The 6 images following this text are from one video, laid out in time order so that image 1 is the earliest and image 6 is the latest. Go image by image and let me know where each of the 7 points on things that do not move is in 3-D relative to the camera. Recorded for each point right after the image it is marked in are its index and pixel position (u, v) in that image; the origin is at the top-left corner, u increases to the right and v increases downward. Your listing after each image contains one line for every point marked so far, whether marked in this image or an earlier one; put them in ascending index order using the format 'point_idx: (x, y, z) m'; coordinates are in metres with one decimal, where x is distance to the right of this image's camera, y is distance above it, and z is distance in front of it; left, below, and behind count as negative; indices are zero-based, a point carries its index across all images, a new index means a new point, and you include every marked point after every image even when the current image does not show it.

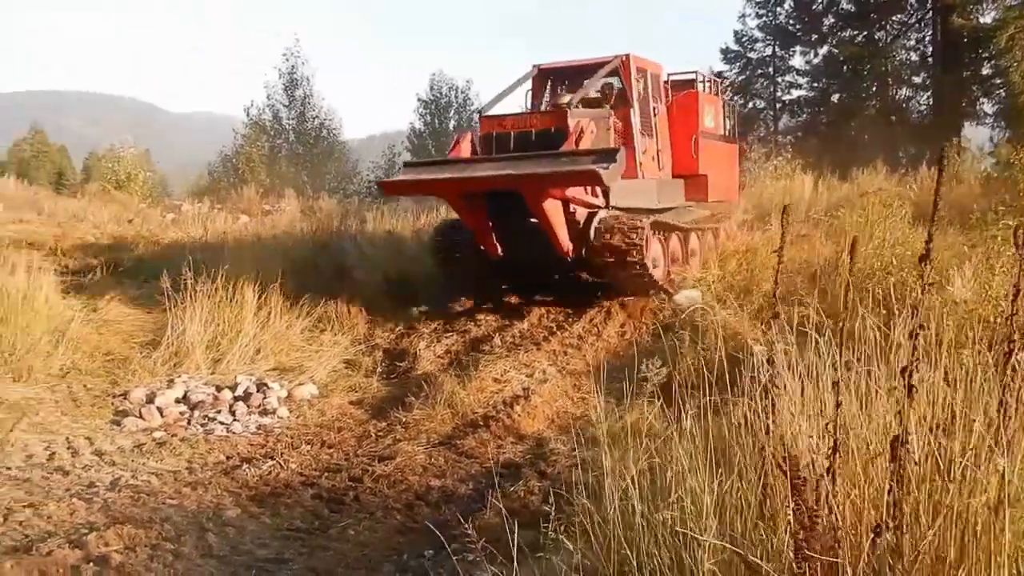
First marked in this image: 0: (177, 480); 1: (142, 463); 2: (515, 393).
0: (-2.0, -1.1, +5.2) m
1: (-2.3, -1.0, +5.3) m
2: (0.0, -0.8, +6.5) m
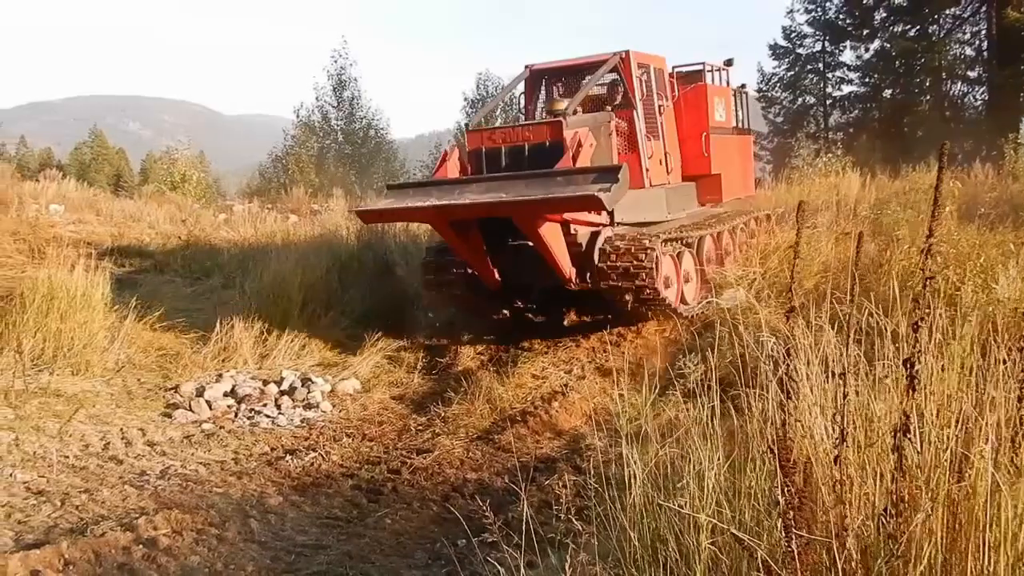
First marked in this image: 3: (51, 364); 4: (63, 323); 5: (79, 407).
0: (-1.8, -1.1, +5.4) m
1: (-2.0, -1.0, +5.5) m
2: (+0.3, -0.8, +6.5) m
3: (-3.2, -0.5, +5.9) m
4: (-3.2, -0.3, +6.1) m
5: (-2.9, -0.8, +5.7) m
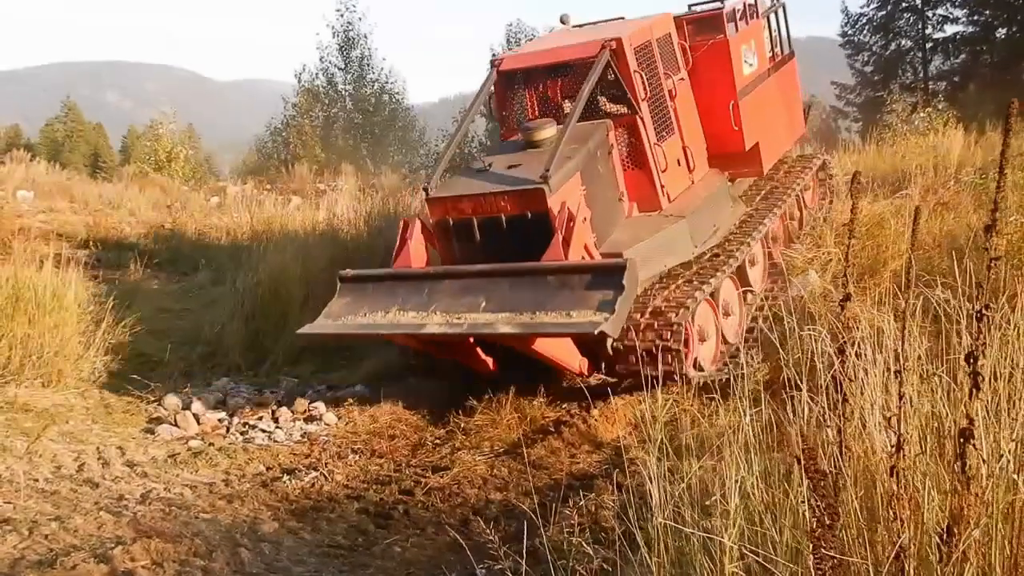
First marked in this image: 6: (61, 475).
0: (-1.6, -1.1, +4.7) m
1: (-1.9, -1.0, +4.8) m
2: (+0.5, -0.7, +5.6) m
3: (-3.0, -0.5, +5.3) m
4: (-3.0, -0.3, +5.4) m
5: (-2.7, -0.8, +5.0) m
6: (-2.4, -1.0, +4.6) m
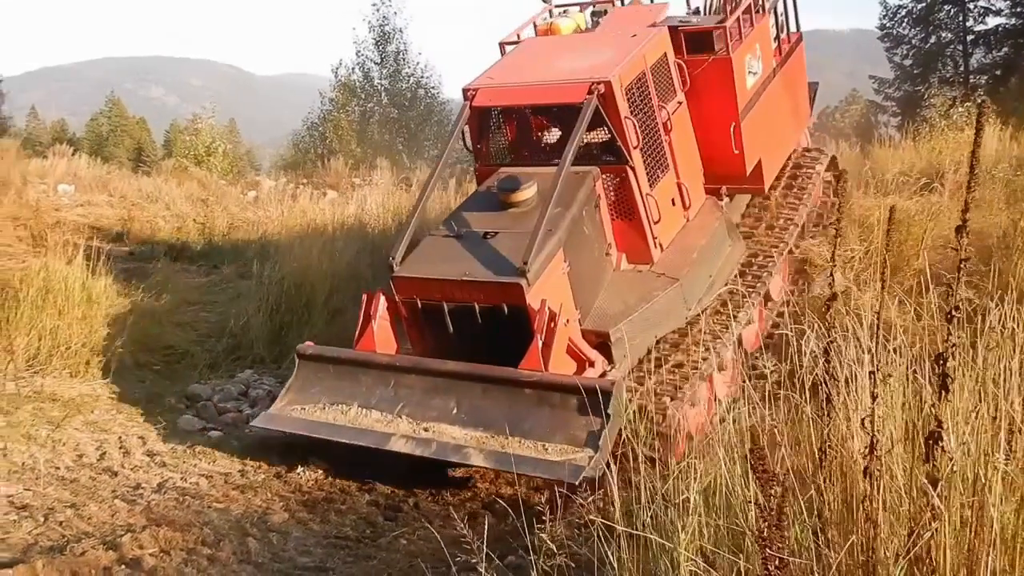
0: (-1.6, -1.1, +4.8) m
1: (-1.8, -1.0, +4.9) m
2: (+0.7, -0.7, +5.5) m
3: (-2.9, -0.5, +5.5) m
4: (-2.9, -0.2, +5.7) m
5: (-2.6, -0.7, +5.2) m
6: (-2.4, -1.0, +4.8) m
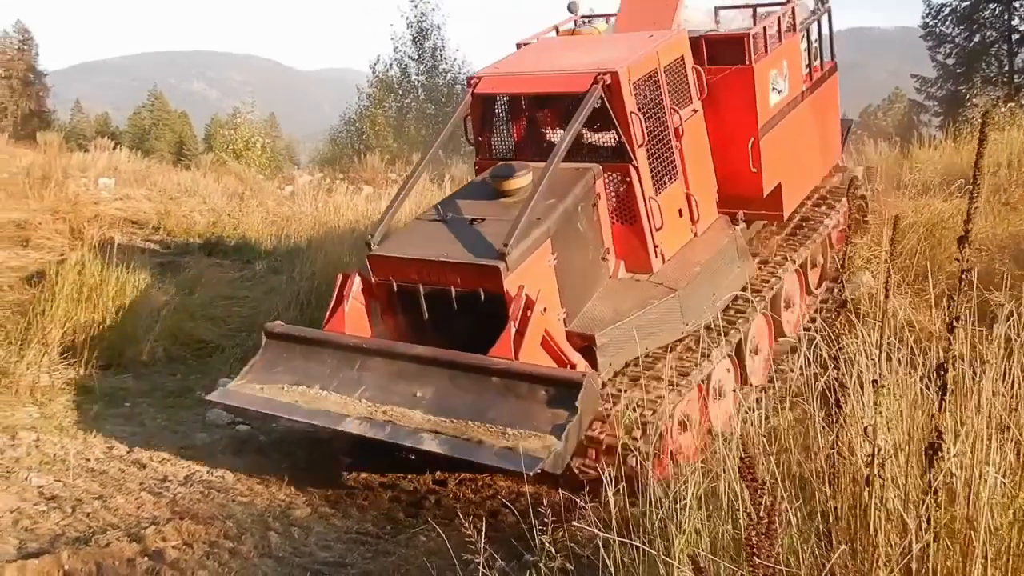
0: (-1.5, -1.1, +4.9) m
1: (-1.7, -1.0, +5.0) m
2: (+0.8, -0.7, +5.4) m
3: (-2.7, -0.4, +5.6) m
4: (-2.7, -0.1, +5.8) m
5: (-2.4, -0.7, +5.3) m
6: (-2.2, -0.9, +4.9) m
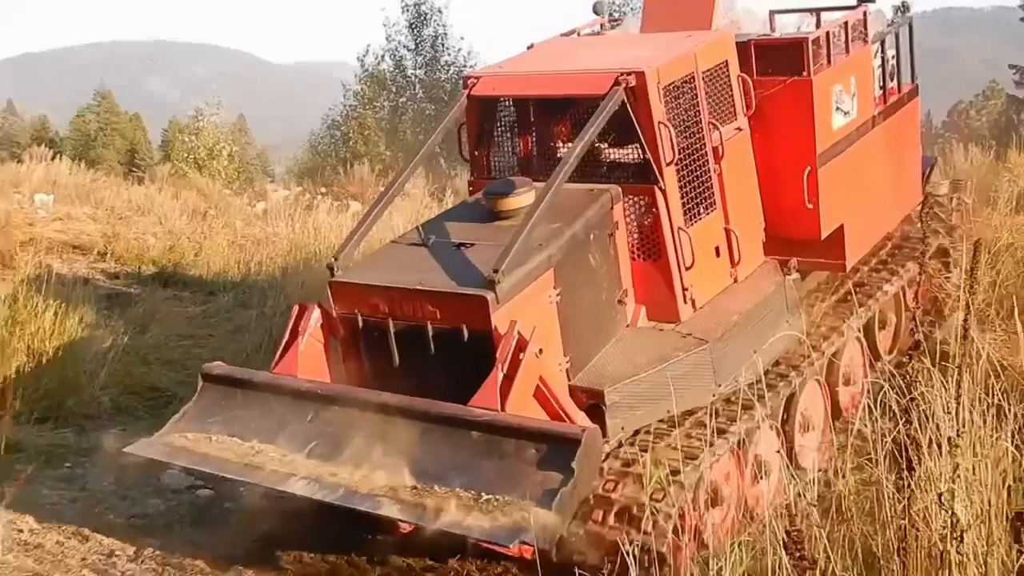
0: (-1.4, -1.3, +4.0) m
1: (-1.6, -1.2, +4.1) m
2: (+0.9, -0.9, +4.5) m
3: (-2.7, -0.6, +4.8) m
4: (-2.6, -0.3, +4.9) m
5: (-2.4, -0.9, +4.5) m
6: (-2.2, -1.1, +4.0) m
